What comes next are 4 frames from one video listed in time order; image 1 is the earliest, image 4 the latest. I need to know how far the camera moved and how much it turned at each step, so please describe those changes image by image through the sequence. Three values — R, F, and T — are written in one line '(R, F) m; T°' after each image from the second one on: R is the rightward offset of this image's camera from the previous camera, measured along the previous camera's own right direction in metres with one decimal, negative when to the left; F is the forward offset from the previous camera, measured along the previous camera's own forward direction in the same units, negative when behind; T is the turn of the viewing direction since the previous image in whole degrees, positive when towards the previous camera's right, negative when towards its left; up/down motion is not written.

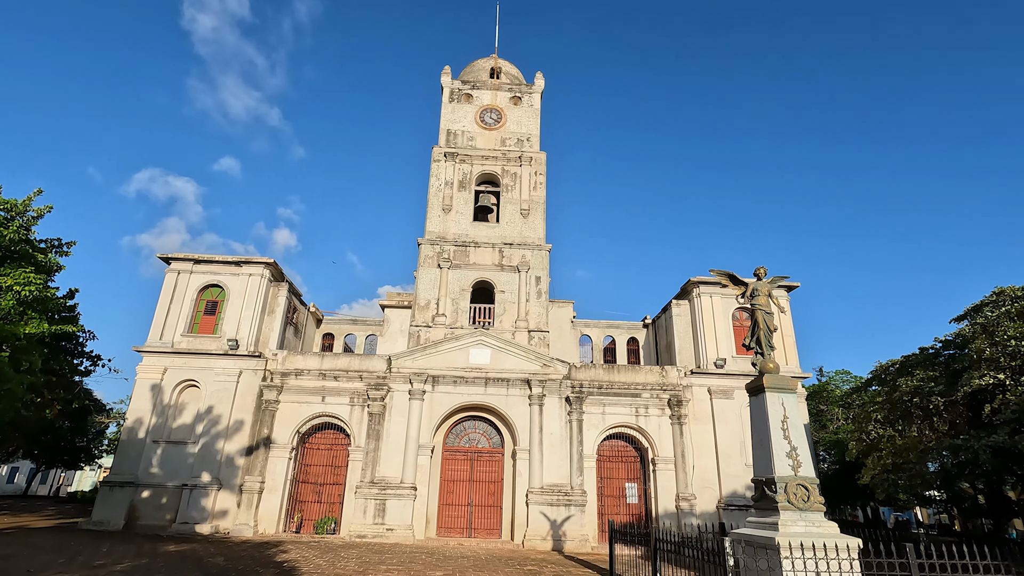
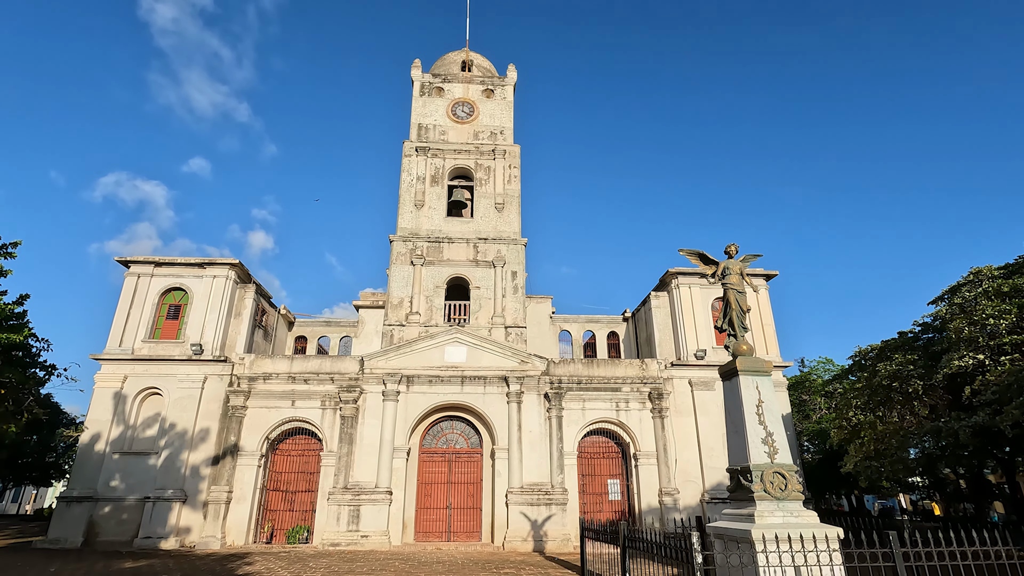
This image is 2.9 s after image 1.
(+0.4, +0.5) m; +1°
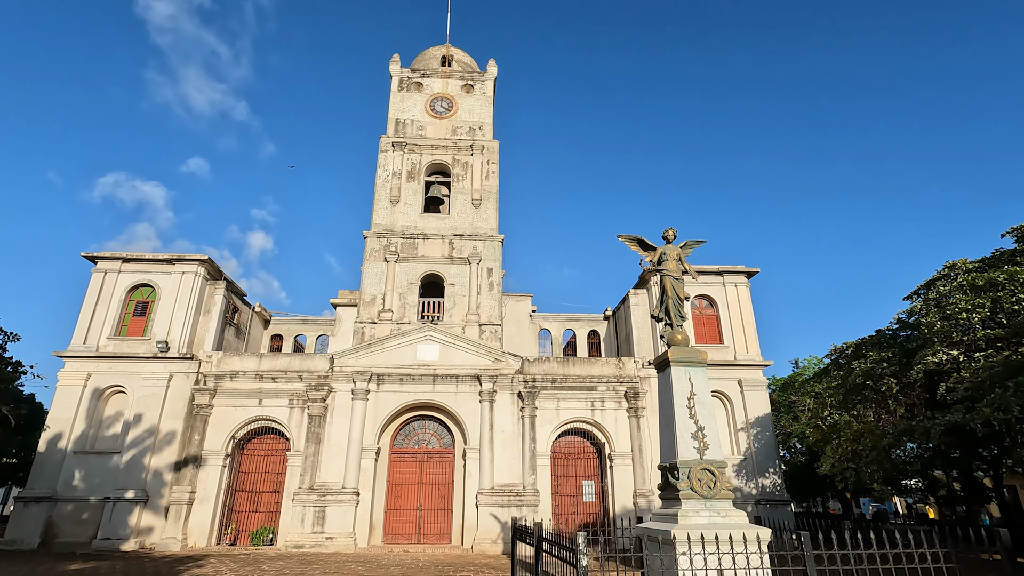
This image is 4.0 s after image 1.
(+1.0, +0.4) m; 0°
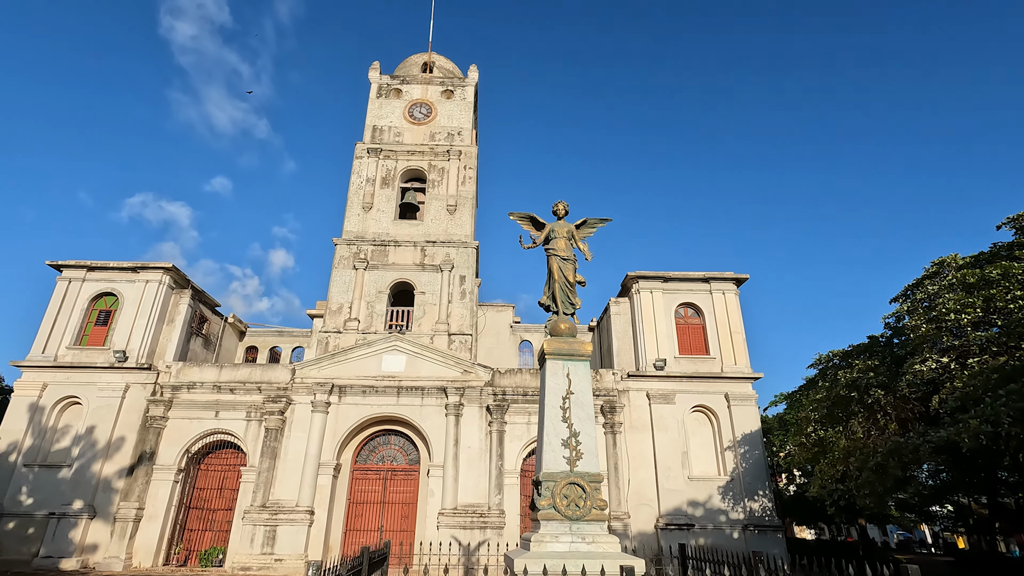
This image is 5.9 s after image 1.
(+1.8, +1.1) m; -2°
